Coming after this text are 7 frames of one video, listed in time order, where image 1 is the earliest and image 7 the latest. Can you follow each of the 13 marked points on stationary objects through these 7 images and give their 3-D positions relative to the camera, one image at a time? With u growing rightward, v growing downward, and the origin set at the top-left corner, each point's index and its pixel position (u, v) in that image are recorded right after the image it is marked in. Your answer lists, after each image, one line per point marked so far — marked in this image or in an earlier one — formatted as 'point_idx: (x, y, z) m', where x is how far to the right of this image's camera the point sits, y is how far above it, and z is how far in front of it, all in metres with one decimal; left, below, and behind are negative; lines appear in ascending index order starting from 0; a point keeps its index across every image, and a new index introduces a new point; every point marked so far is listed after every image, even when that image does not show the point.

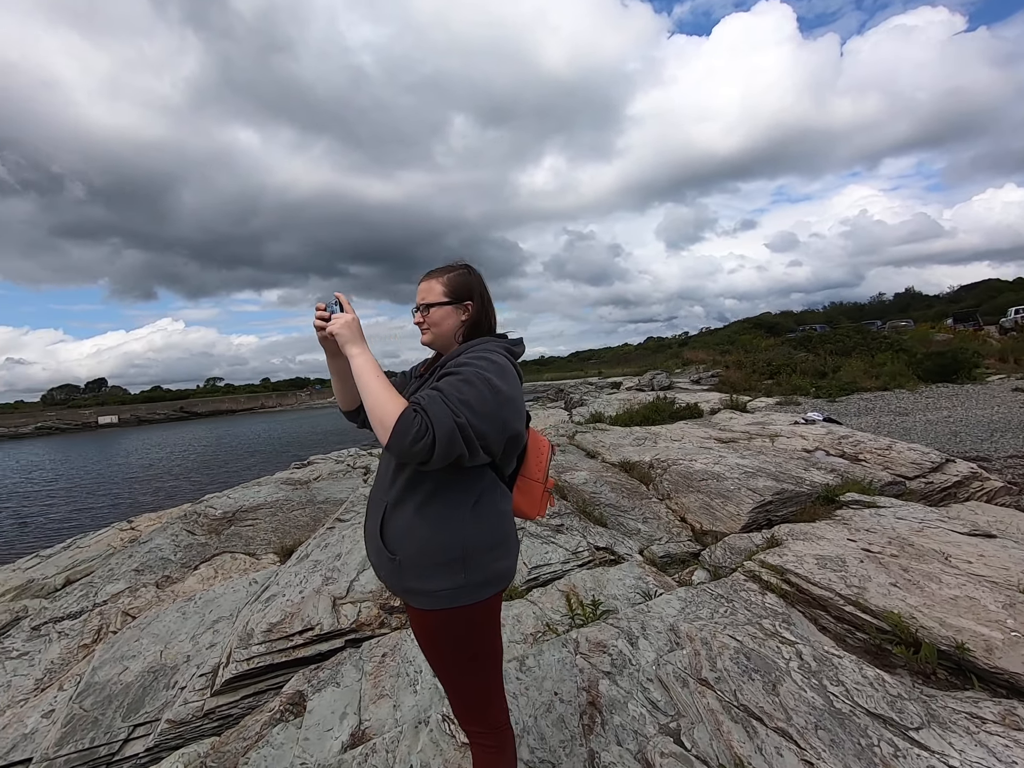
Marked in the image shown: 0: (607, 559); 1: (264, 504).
0: (+1.3, -2.4, +7.4) m
1: (-4.6, -2.3, +10.0) m
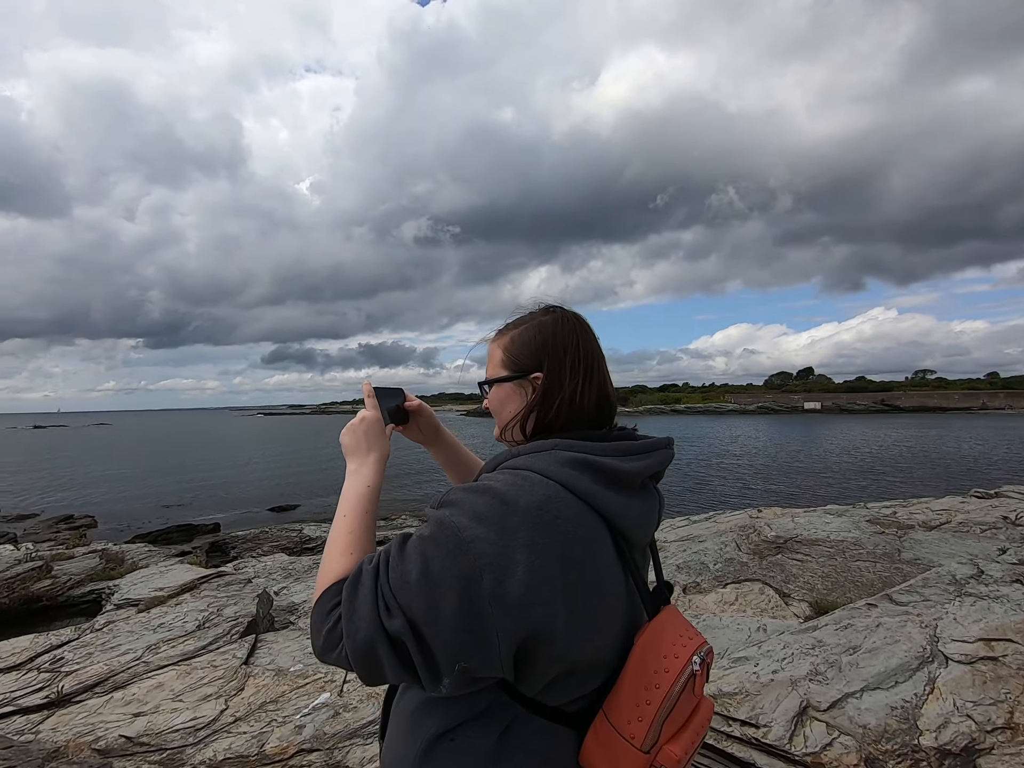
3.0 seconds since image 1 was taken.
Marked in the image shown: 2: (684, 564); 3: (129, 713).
0: (+5.0, -2.9, +2.1) m
1: (+5.0, -2.5, +8.5) m
2: (+2.8, -2.9, +8.6) m
3: (-3.7, -3.1, +5.1) m
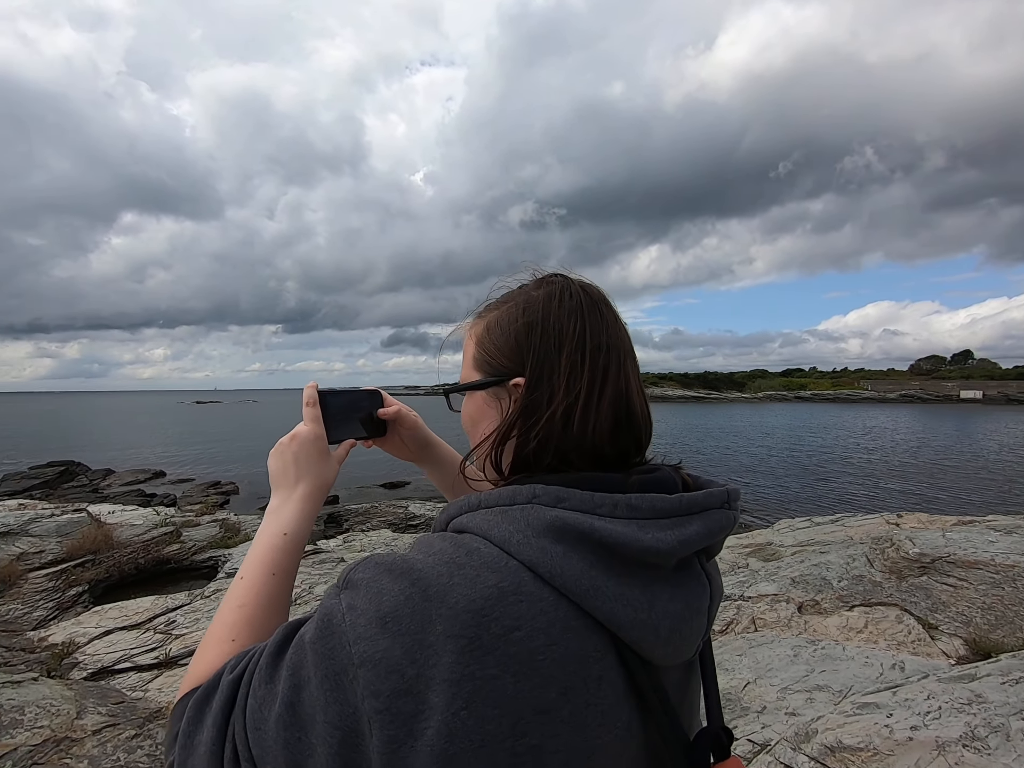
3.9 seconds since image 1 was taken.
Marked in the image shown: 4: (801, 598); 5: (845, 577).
0: (+5.0, -3.0, +0.7) m
1: (+6.3, -2.4, +7.0) m
2: (+4.0, -2.7, +7.5) m
3: (-2.9, -3.0, +5.4) m
4: (+3.7, -2.8, +6.9) m
5: (+4.5, -2.6, +7.3) m
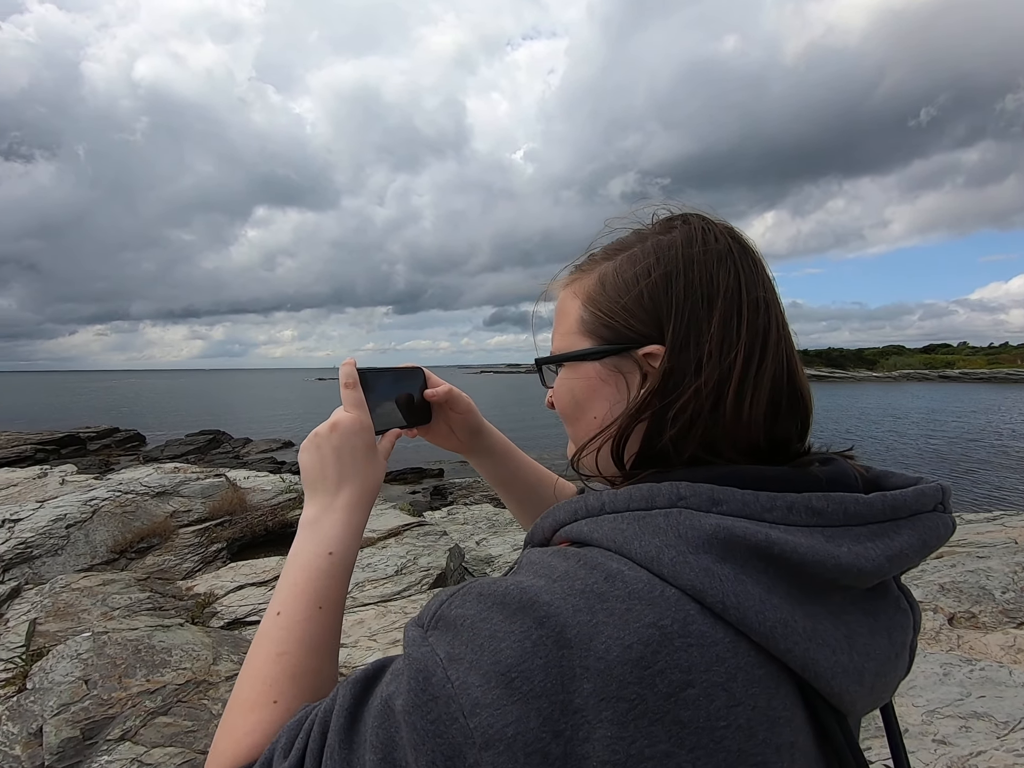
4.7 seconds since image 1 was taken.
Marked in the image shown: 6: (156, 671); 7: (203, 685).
0: (+5.0, -3.0, -0.4) m
1: (+7.4, -2.1, +5.6) m
2: (+5.3, -2.4, +6.5) m
3: (-1.9, -2.8, +5.7) m
4: (+4.9, -2.5, +6.0) m
5: (+5.8, -2.4, +6.2) m
6: (-3.2, -2.6, +4.8) m
7: (-2.7, -2.7, +4.7) m
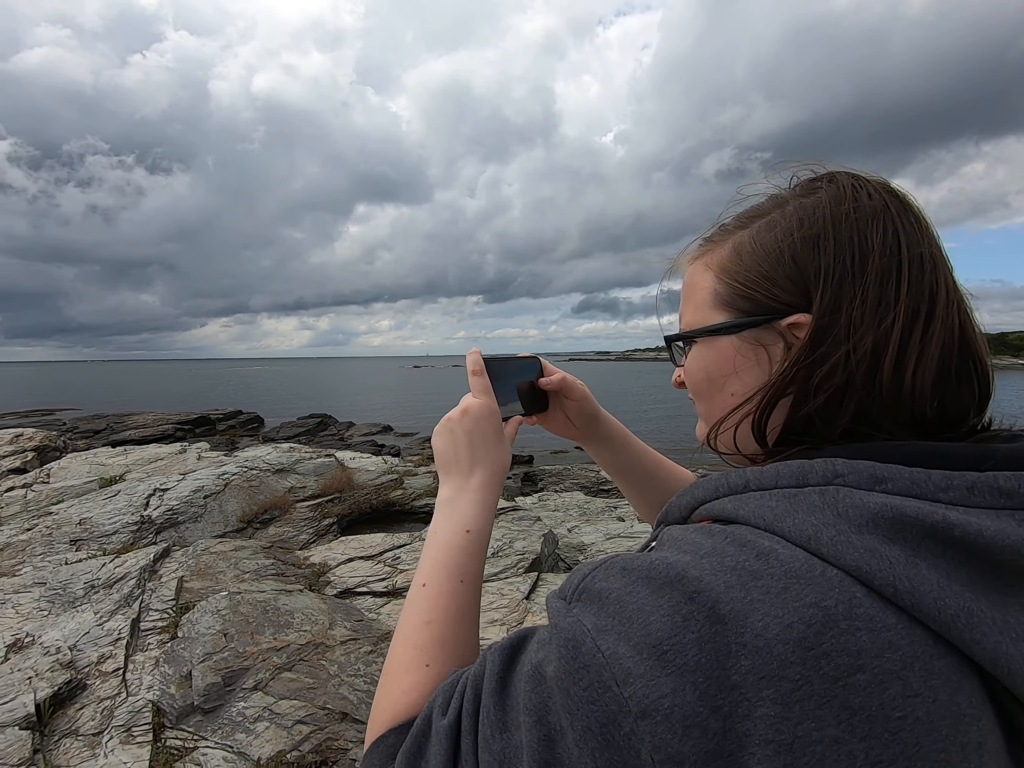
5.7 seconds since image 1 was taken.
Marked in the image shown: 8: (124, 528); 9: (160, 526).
0: (+4.9, -3.0, -1.1) m
1: (+8.3, -2.1, +4.3) m
2: (+6.4, -2.3, +5.6) m
3: (-0.9, -2.6, +6.0) m
4: (+5.9, -2.4, +5.1) m
5: (+6.8, -2.3, +5.2) m
6: (-2.3, -2.5, +5.3) m
7: (-1.8, -2.5, +5.1) m
8: (-6.3, -2.3, +8.7) m
9: (-5.8, -2.3, +8.8) m
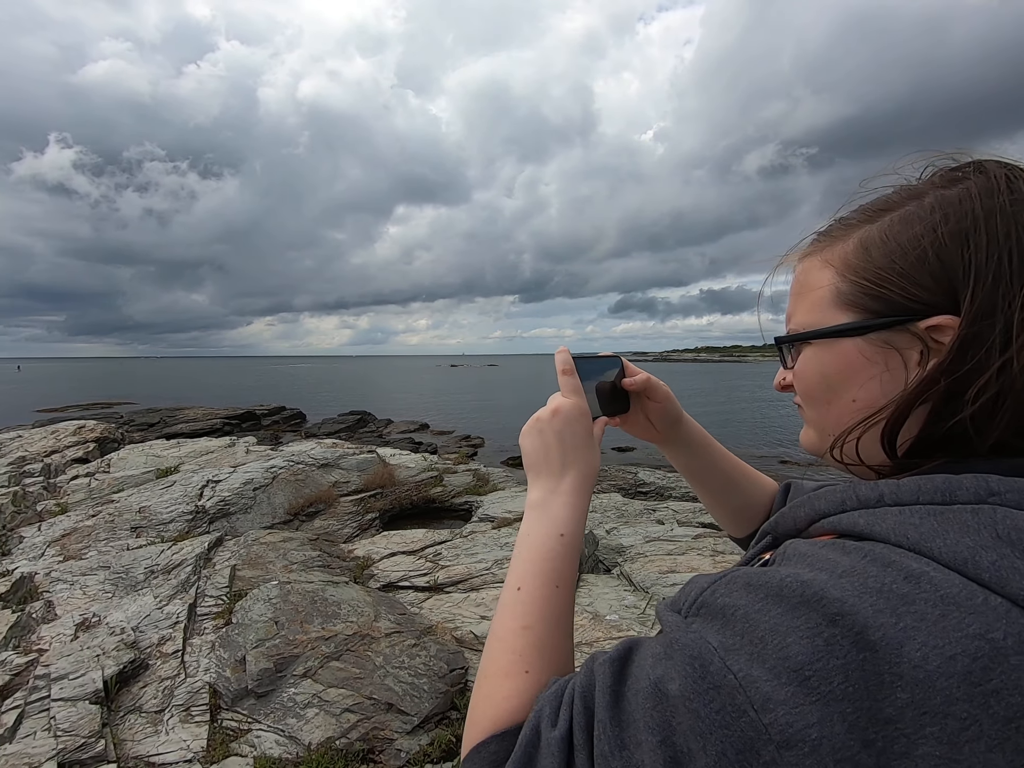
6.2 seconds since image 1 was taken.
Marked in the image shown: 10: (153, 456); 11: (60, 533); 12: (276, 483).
0: (+4.9, -3.1, -1.4) m
1: (+8.7, -2.1, +3.8) m
2: (+6.8, -2.4, +5.2) m
3: (-0.4, -2.6, +6.1) m
4: (+6.3, -2.5, +4.8) m
5: (+7.2, -2.3, +4.8) m
6: (-1.9, -2.4, +5.5) m
7: (-1.4, -2.5, +5.3) m
8: (-5.6, -2.3, +9.1) m
9: (-5.1, -2.3, +9.2) m
10: (-10.5, -2.1, +15.7) m
11: (-7.5, -2.5, +8.9) m
12: (-4.6, -1.9, +10.4) m
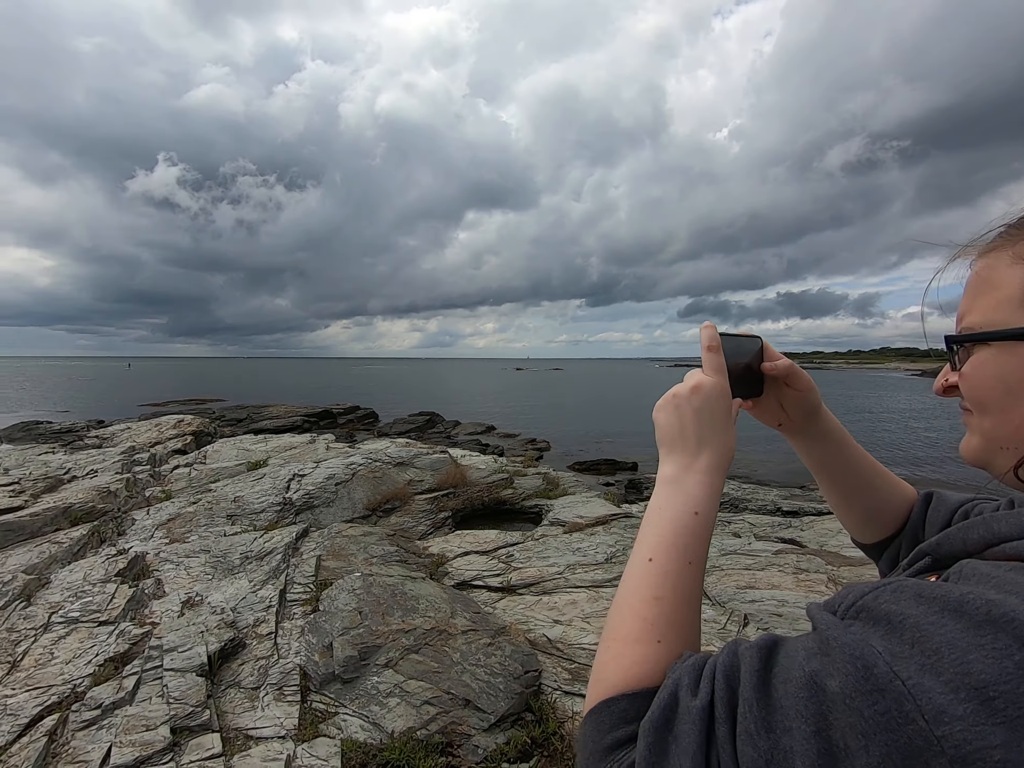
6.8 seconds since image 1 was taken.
0: (+4.8, -3.2, -2.0) m
1: (+9.2, -2.3, +2.7) m
2: (+7.5, -2.5, +4.3) m
3: (+0.4, -2.7, +6.1) m
4: (+6.9, -2.6, +4.0) m
5: (+7.8, -2.5, +3.9) m
6: (-1.1, -2.4, +5.7) m
7: (-0.7, -2.5, +5.4) m
8: (-4.4, -2.2, +9.7) m
9: (-3.9, -2.3, +9.7) m
10: (-8.4, -2.1, +16.8) m
11: (-6.3, -2.4, +9.7) m
12: (-3.2, -1.9, +10.9) m
